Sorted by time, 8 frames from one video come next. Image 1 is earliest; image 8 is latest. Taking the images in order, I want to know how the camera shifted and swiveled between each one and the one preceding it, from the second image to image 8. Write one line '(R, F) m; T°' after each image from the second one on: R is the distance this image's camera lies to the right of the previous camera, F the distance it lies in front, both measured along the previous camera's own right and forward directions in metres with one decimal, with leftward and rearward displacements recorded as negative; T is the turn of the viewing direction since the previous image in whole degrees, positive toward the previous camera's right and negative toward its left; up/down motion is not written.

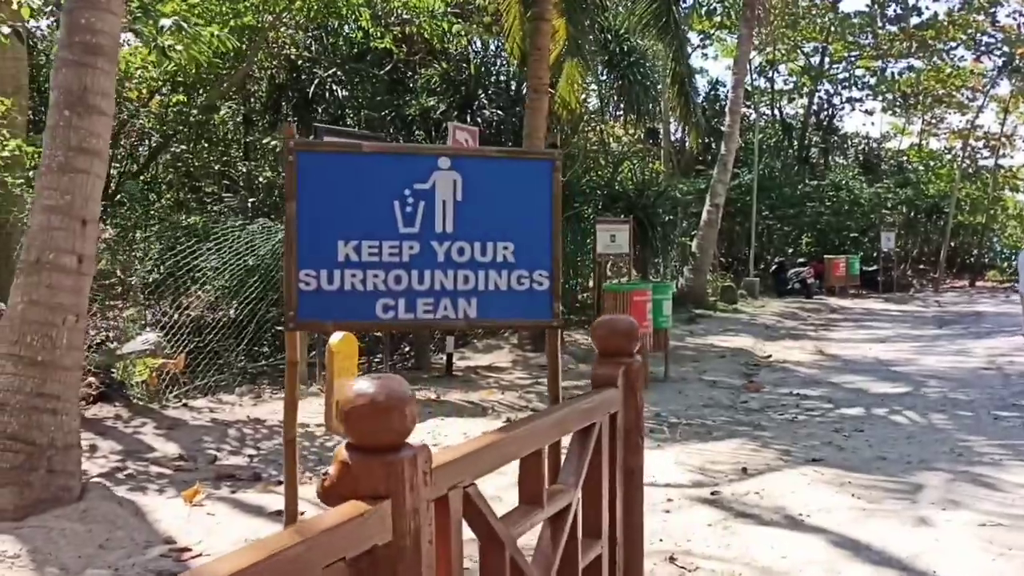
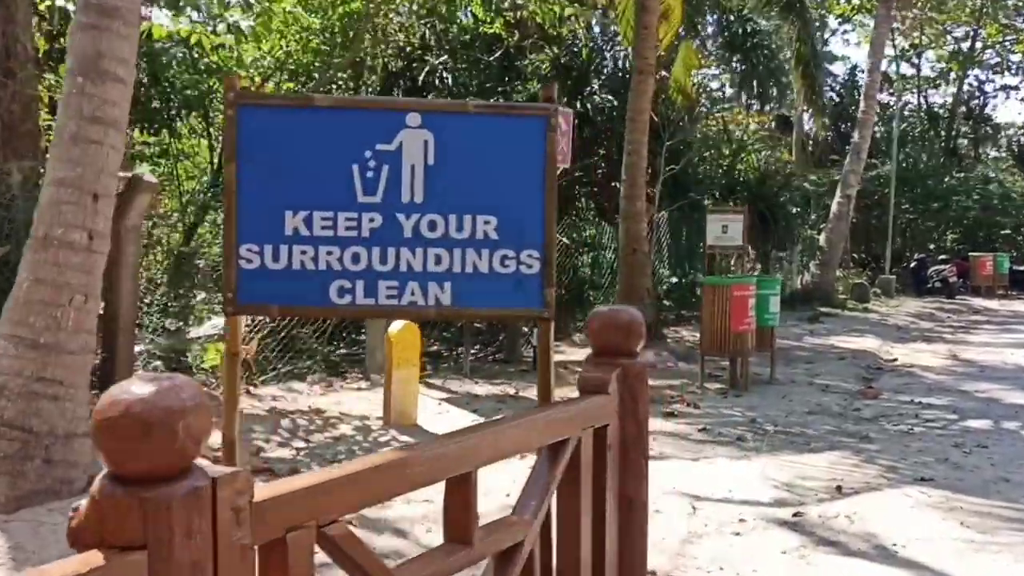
(+0.4, +0.5) m; -8°
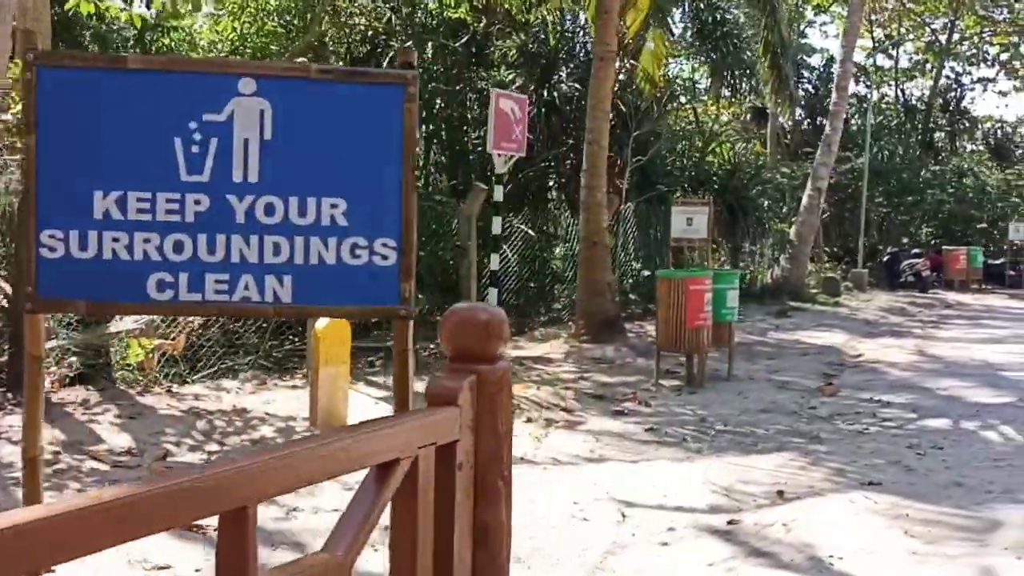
(+0.3, +0.3) m; +1°
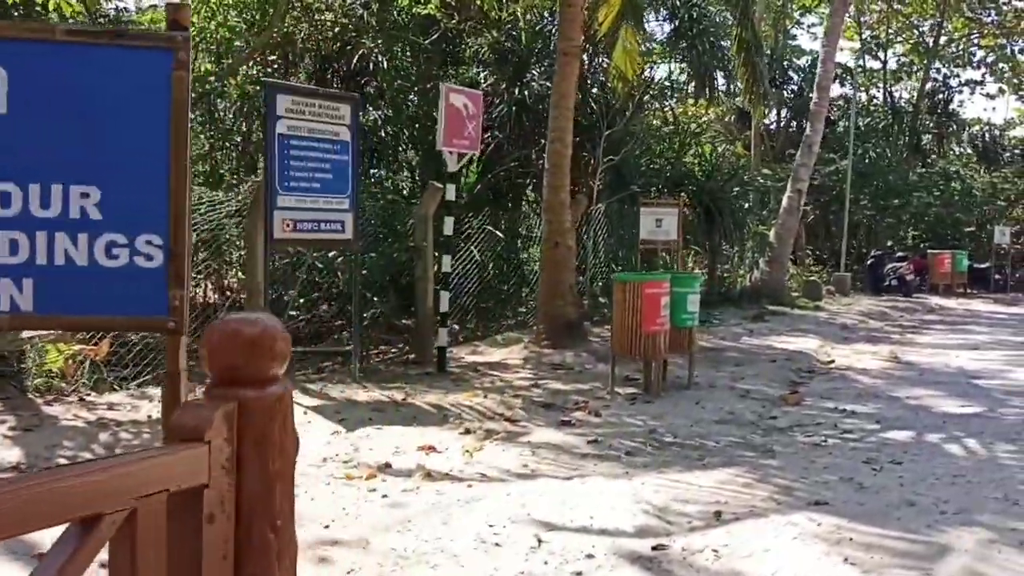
(+0.4, +0.4) m; 0°
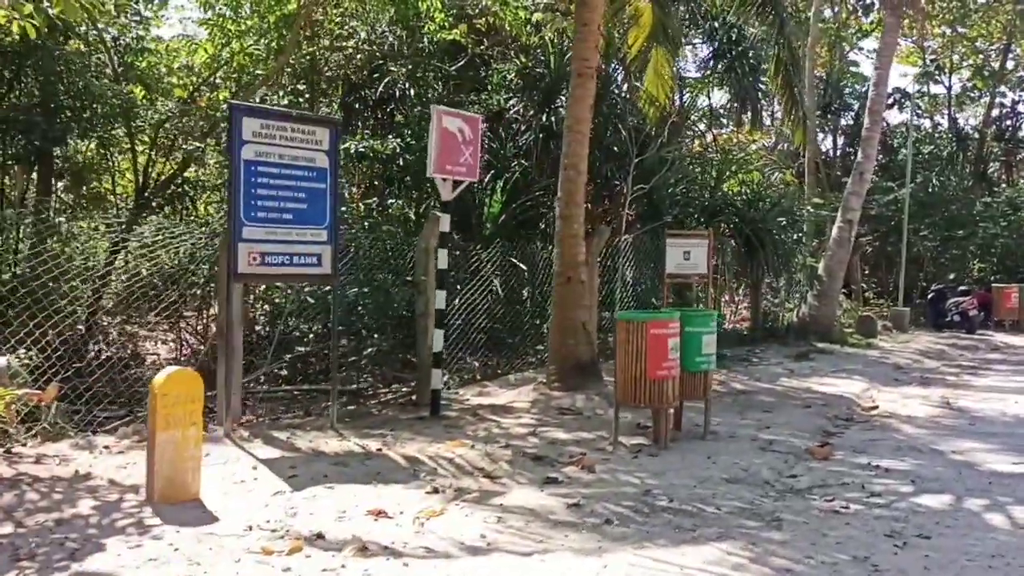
(+0.5, +0.7) m; -4°
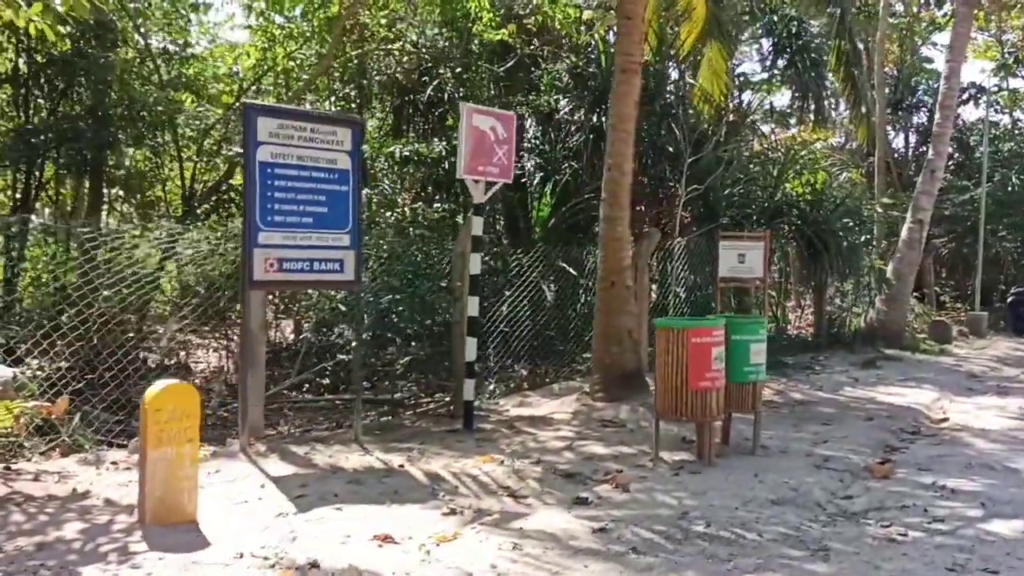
(+0.2, +0.4) m; -4°
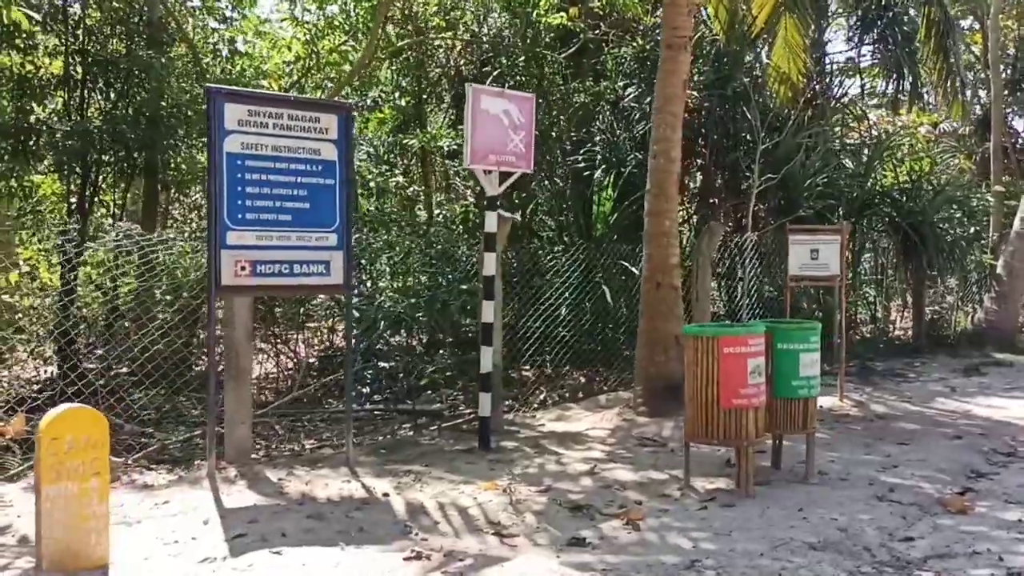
(+0.6, +0.8) m; -6°
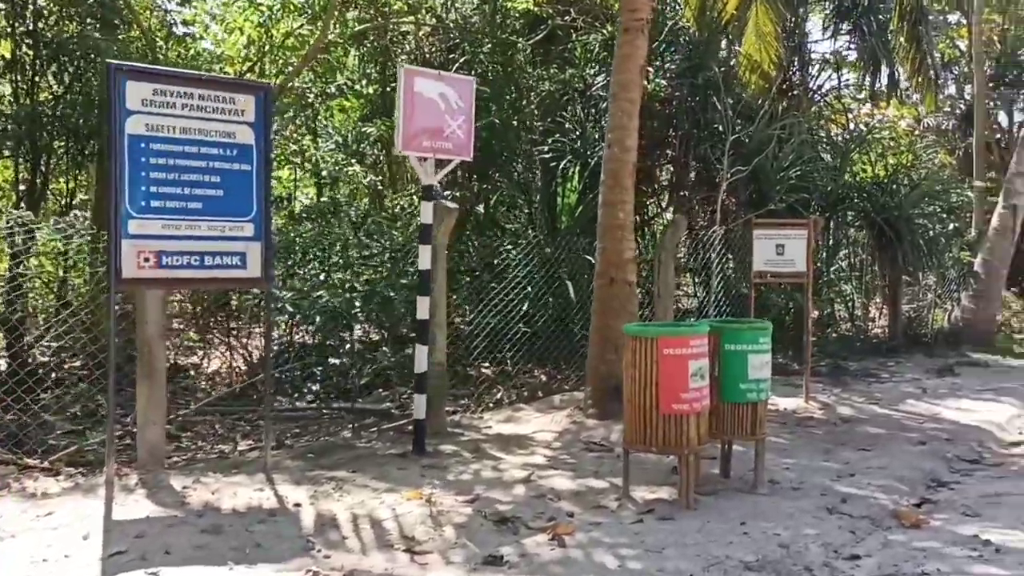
(+0.3, +0.4) m; +1°
